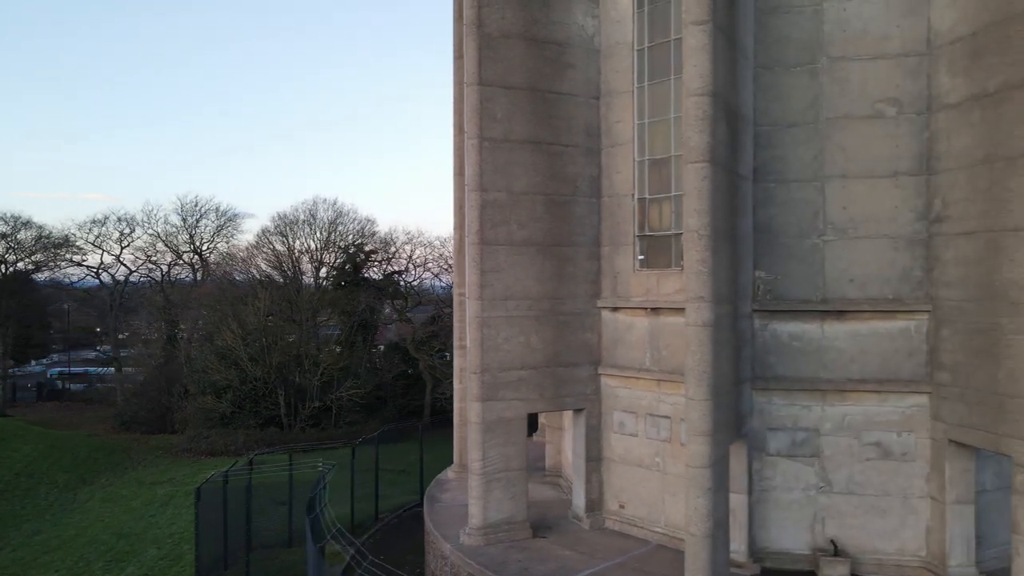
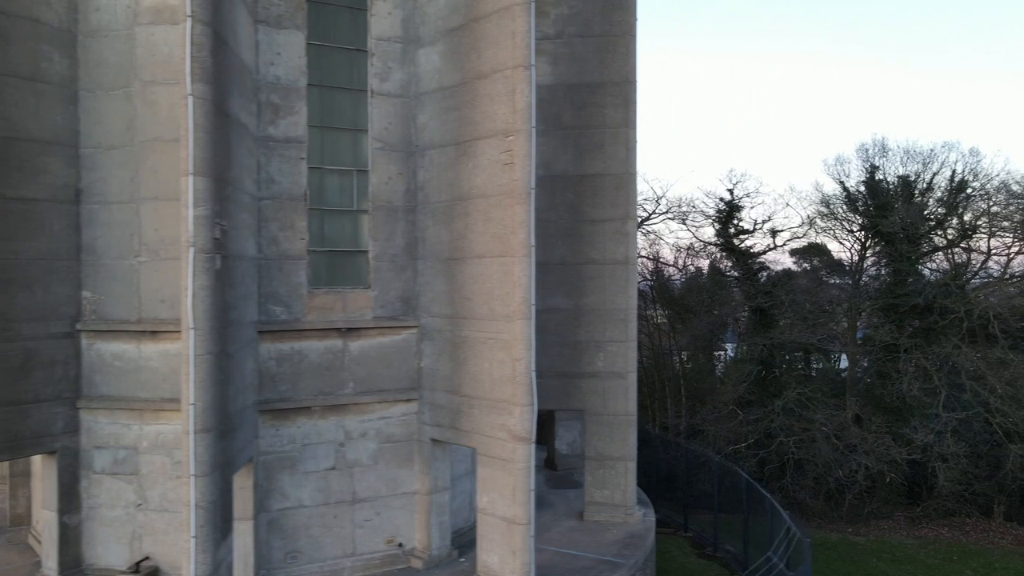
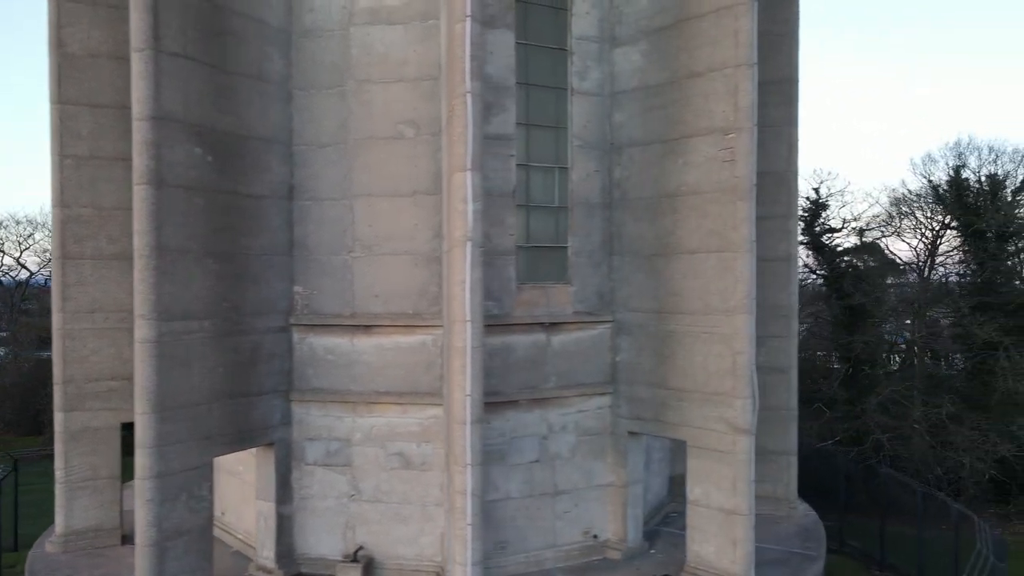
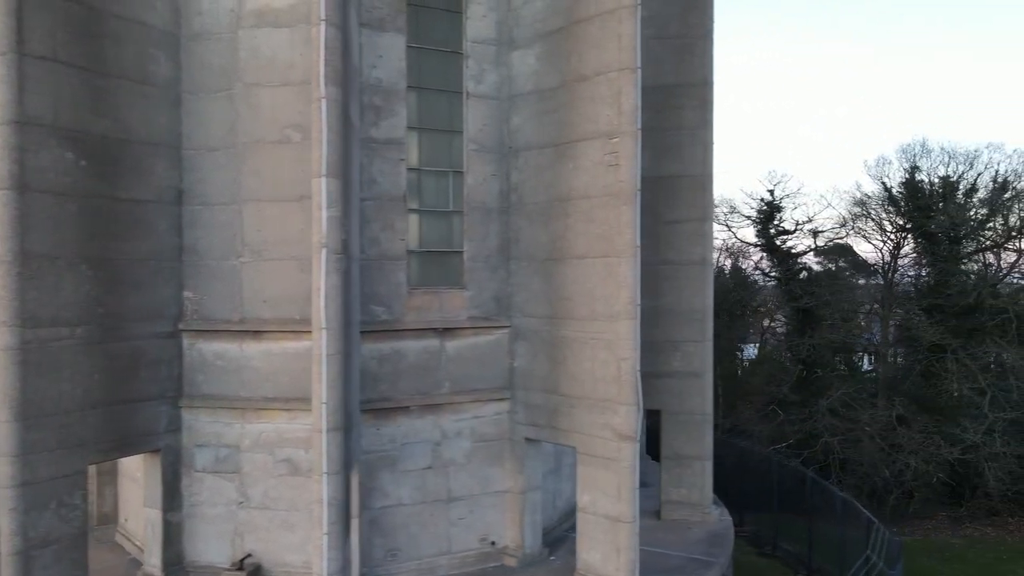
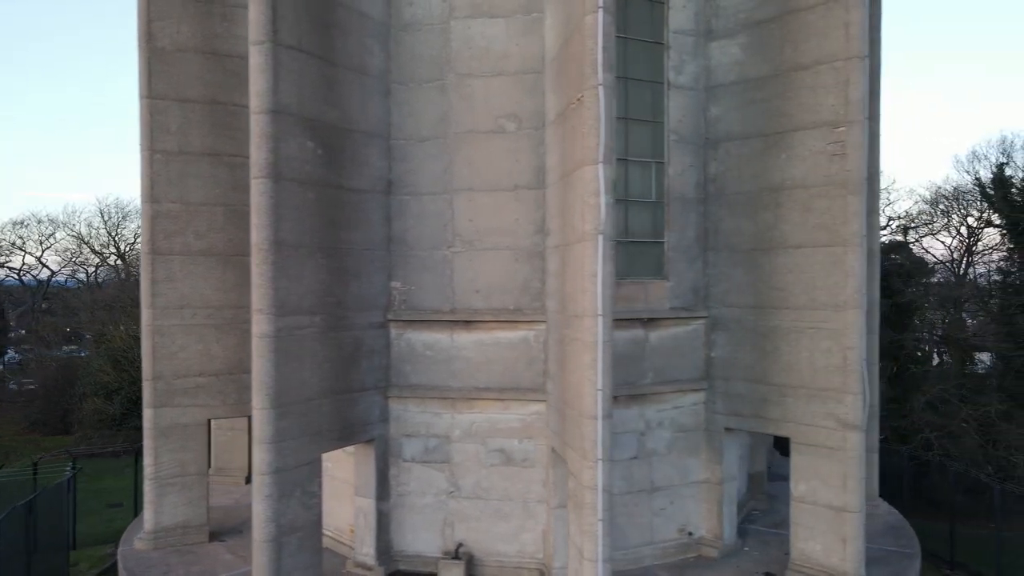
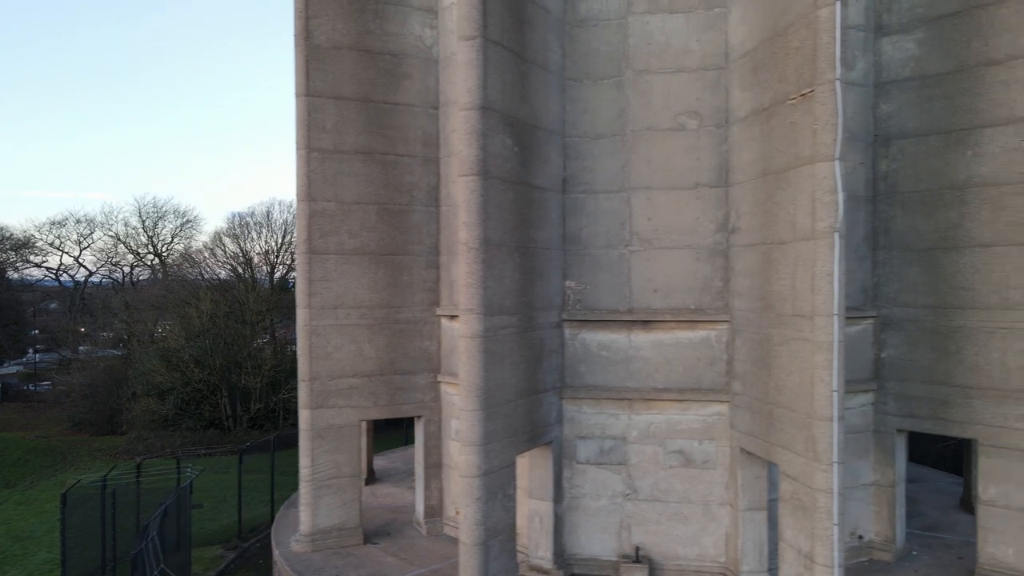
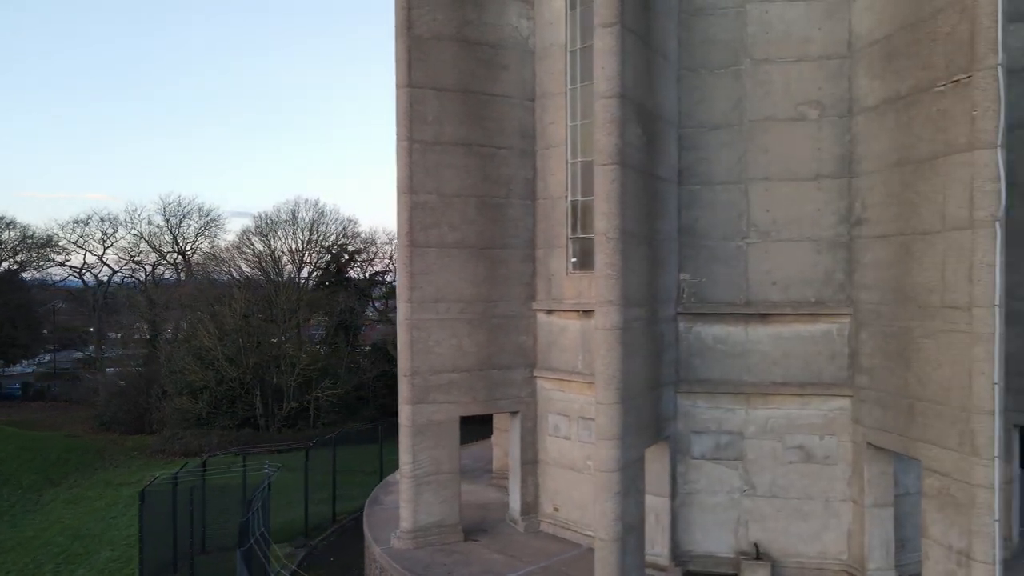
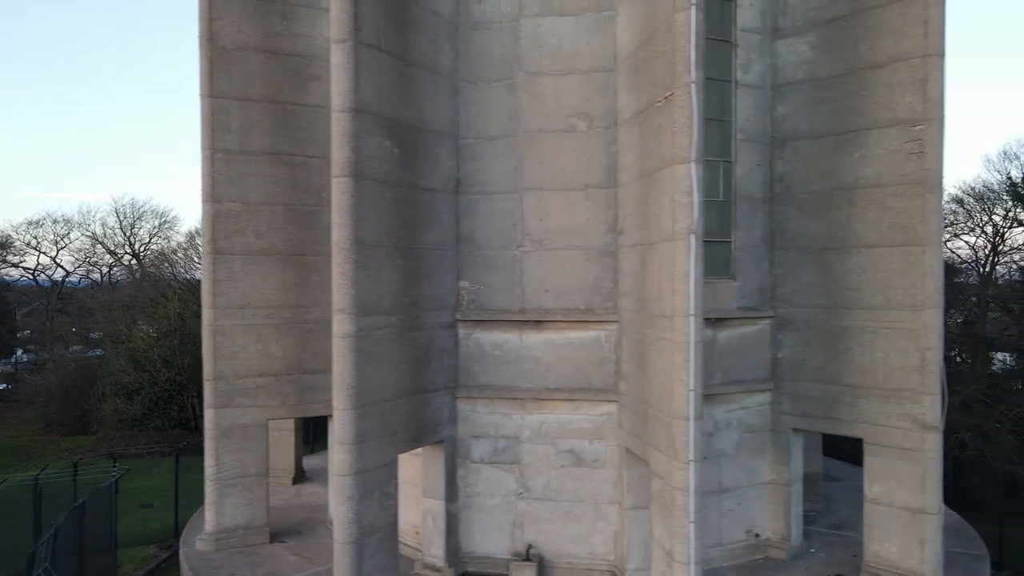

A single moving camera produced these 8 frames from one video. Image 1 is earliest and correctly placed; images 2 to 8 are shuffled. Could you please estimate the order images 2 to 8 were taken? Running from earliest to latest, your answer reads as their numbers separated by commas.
7, 6, 8, 5, 3, 4, 2
